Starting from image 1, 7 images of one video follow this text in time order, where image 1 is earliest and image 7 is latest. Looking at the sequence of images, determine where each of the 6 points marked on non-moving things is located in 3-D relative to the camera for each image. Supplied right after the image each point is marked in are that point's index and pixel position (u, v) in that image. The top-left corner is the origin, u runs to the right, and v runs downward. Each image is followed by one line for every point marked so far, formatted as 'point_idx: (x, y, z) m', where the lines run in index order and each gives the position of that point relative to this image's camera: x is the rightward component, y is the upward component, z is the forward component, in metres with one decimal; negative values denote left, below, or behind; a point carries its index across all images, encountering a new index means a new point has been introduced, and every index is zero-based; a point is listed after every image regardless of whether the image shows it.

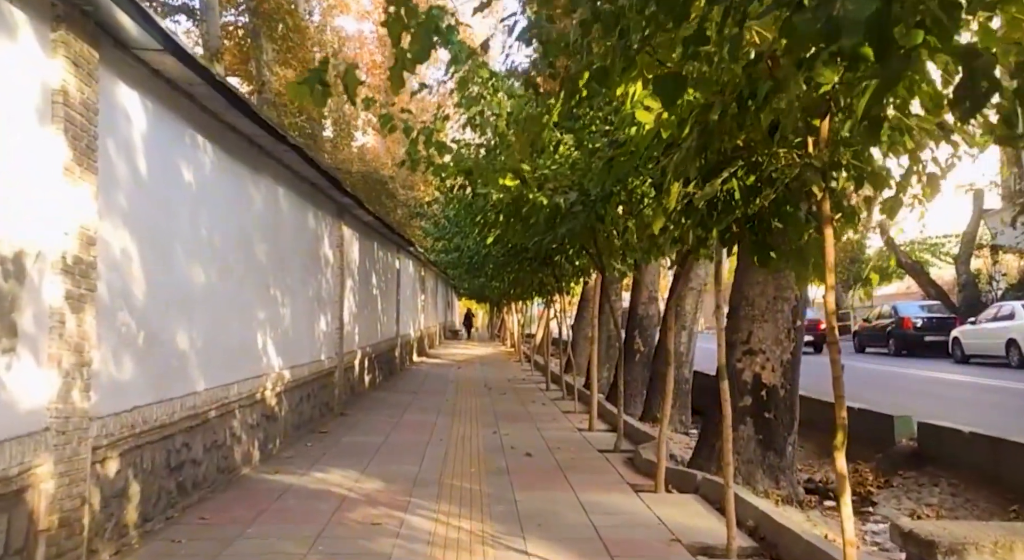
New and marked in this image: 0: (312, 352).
0: (-2.7, -1.0, +12.4) m
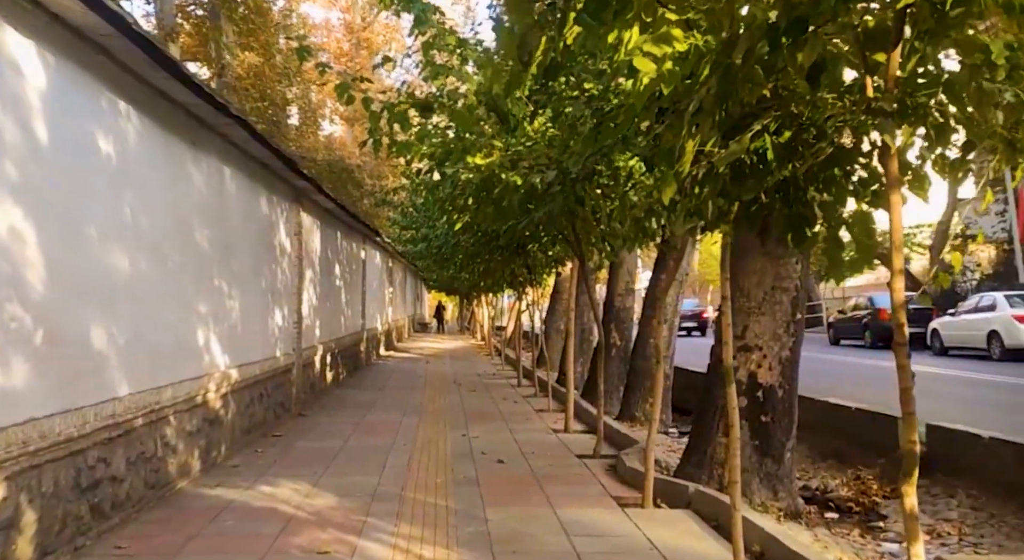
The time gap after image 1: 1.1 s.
0: (-3.1, -0.8, +11.4) m
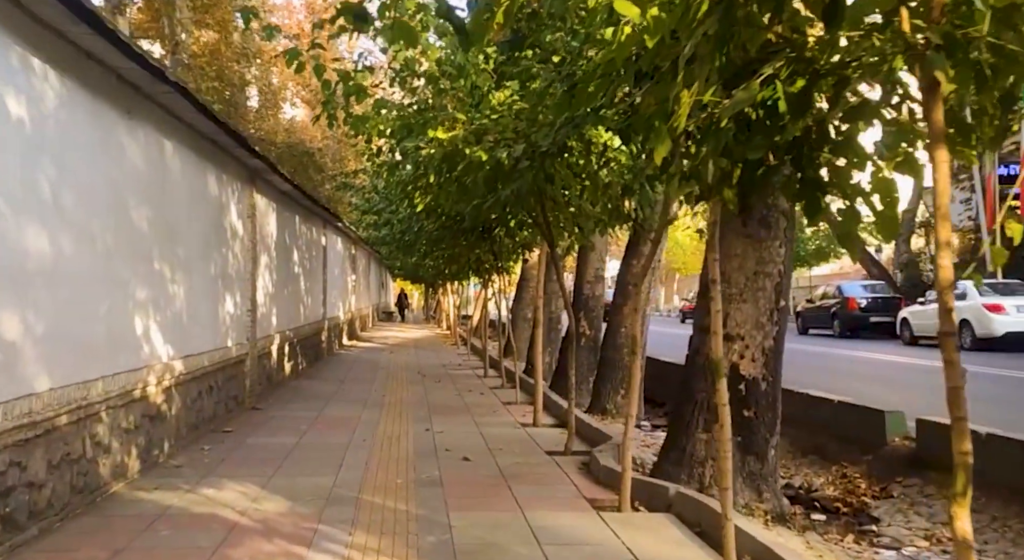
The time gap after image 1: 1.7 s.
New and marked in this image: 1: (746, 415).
0: (-3.5, -0.7, +10.7) m
1: (+1.9, -1.1, +7.6) m
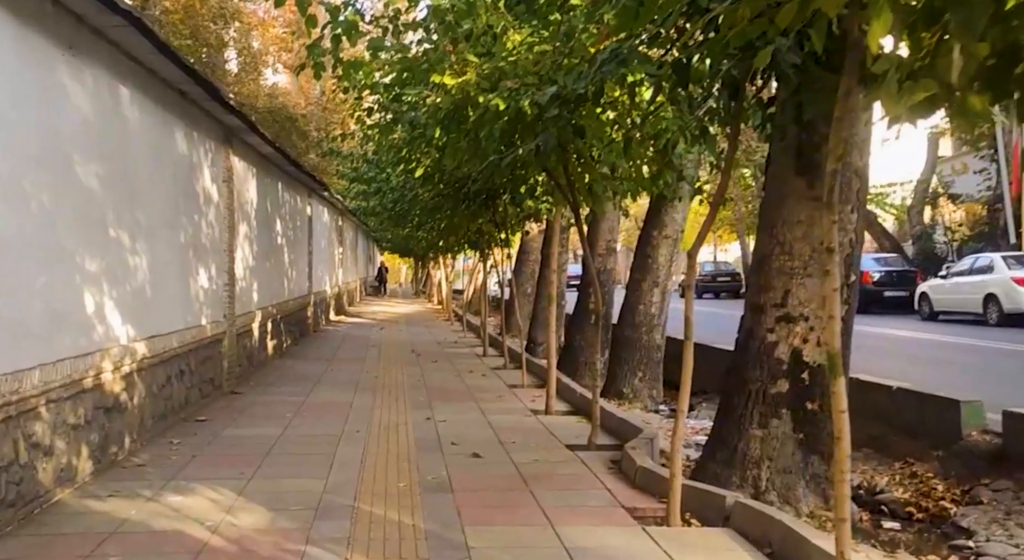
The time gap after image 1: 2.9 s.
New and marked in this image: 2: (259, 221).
0: (-3.3, -0.4, +9.5) m
1: (+2.1, -0.9, +6.4) m
2: (-3.8, +0.9, +14.1) m
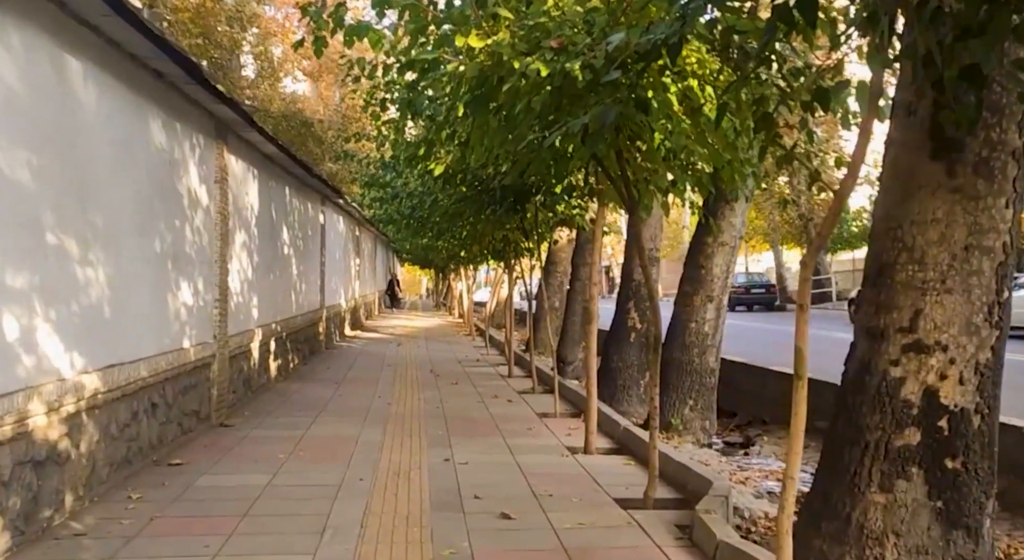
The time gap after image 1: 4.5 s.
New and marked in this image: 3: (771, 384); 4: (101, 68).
0: (-3.0, -0.5, +8.0) m
1: (+2.3, -1.0, +4.9) m
2: (-3.4, +0.7, +12.6) m
3: (+3.2, -1.3, +11.3) m
4: (-2.9, +1.5, +6.5) m
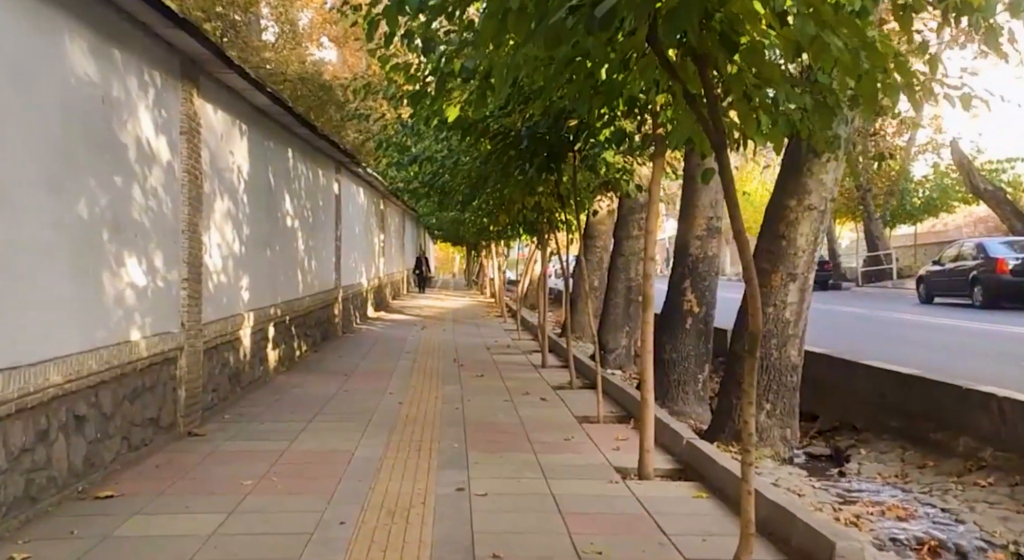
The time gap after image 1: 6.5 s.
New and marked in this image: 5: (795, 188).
0: (-2.8, -0.3, +6.2) m
1: (+2.4, -0.9, +2.8) m
2: (-3.0, +1.0, +10.8) m
3: (+3.5, -1.0, +9.3) m
4: (-2.7, +1.7, +4.7) m
5: (+2.5, +0.8, +8.0) m
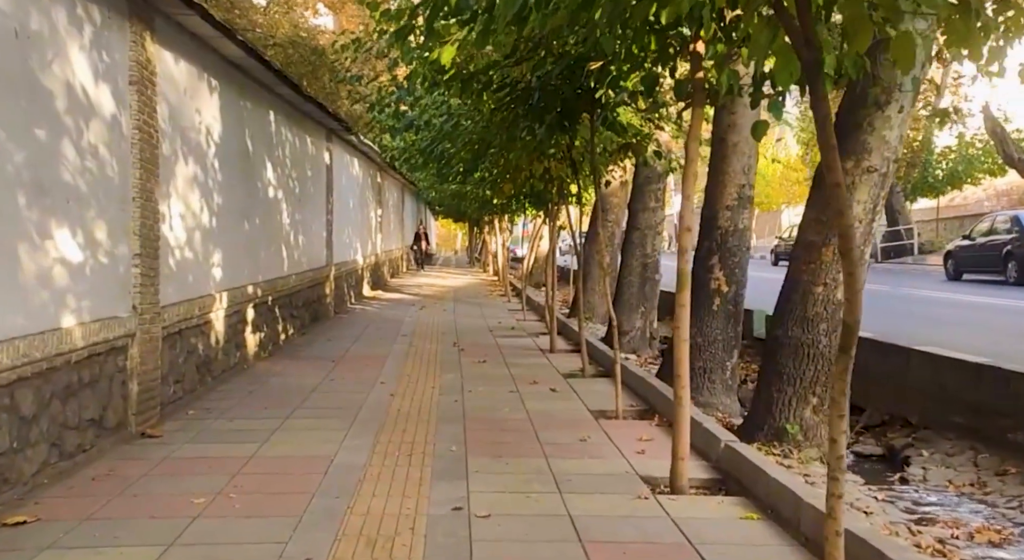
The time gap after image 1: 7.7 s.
0: (-2.8, -0.2, +5.0) m
1: (+2.4, -0.8, +1.7) m
2: (-3.0, +1.2, +9.6) m
3: (+3.6, -0.8, +8.1) m
4: (-2.7, +1.8, +3.5) m
5: (+2.5, +1.0, +6.8) m
